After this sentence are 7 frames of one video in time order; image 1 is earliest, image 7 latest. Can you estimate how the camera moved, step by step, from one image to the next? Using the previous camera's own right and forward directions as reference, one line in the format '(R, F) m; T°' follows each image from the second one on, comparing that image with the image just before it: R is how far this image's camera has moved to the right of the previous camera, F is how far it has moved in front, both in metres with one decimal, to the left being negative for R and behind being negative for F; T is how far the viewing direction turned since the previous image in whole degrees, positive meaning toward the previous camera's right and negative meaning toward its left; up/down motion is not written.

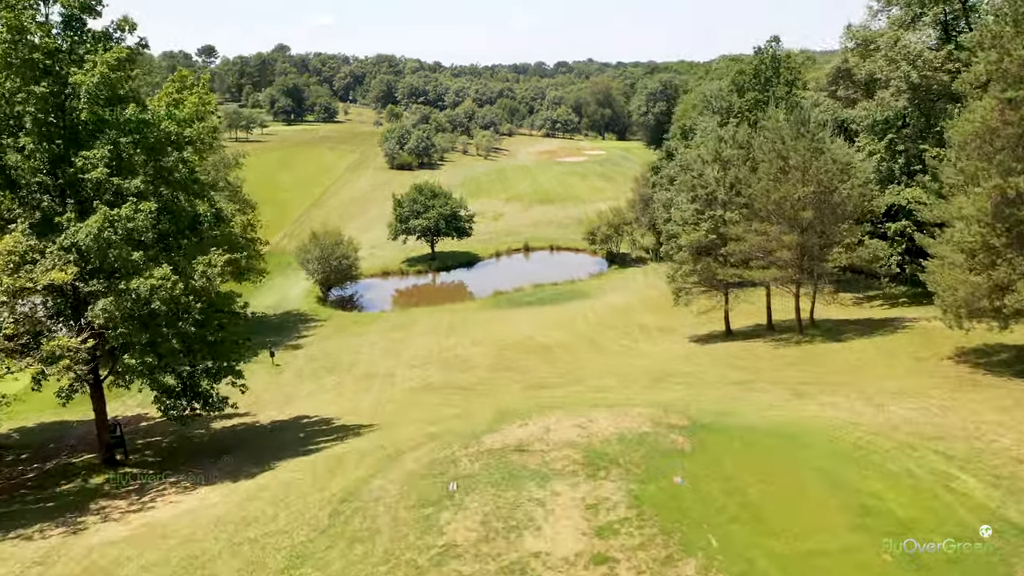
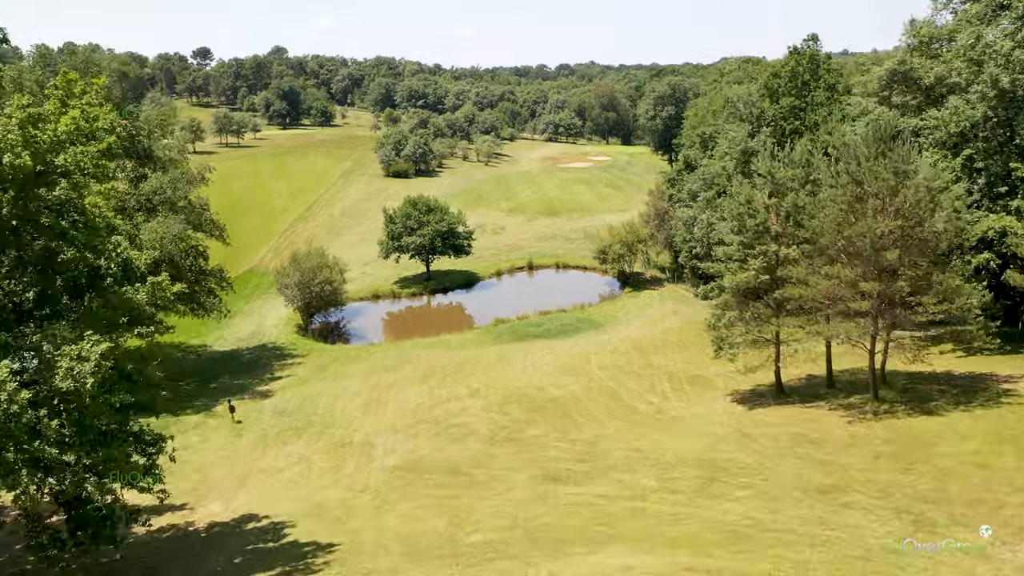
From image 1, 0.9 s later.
(-0.1, +5.5) m; 0°
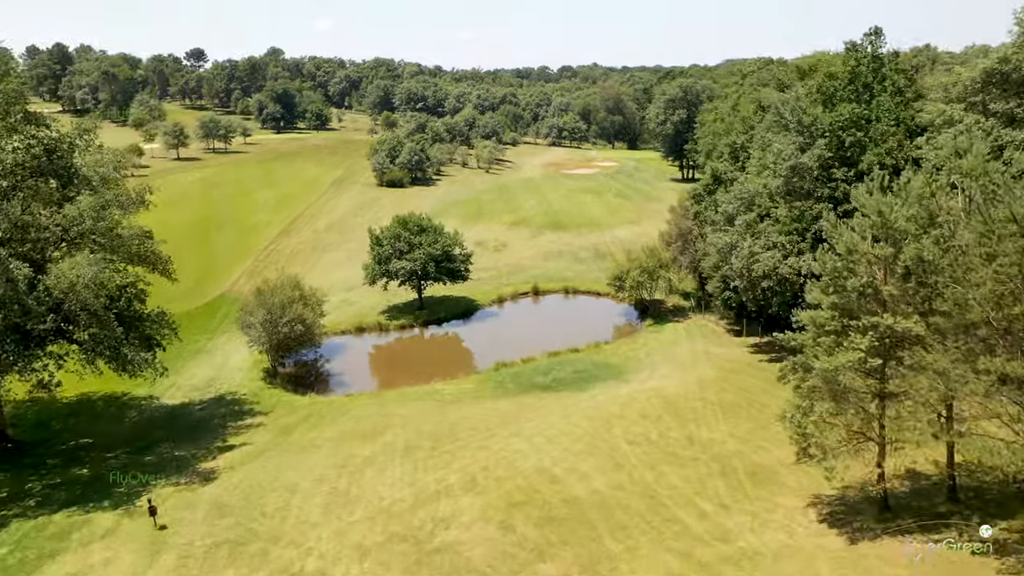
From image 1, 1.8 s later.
(-0.1, +6.8) m; 0°
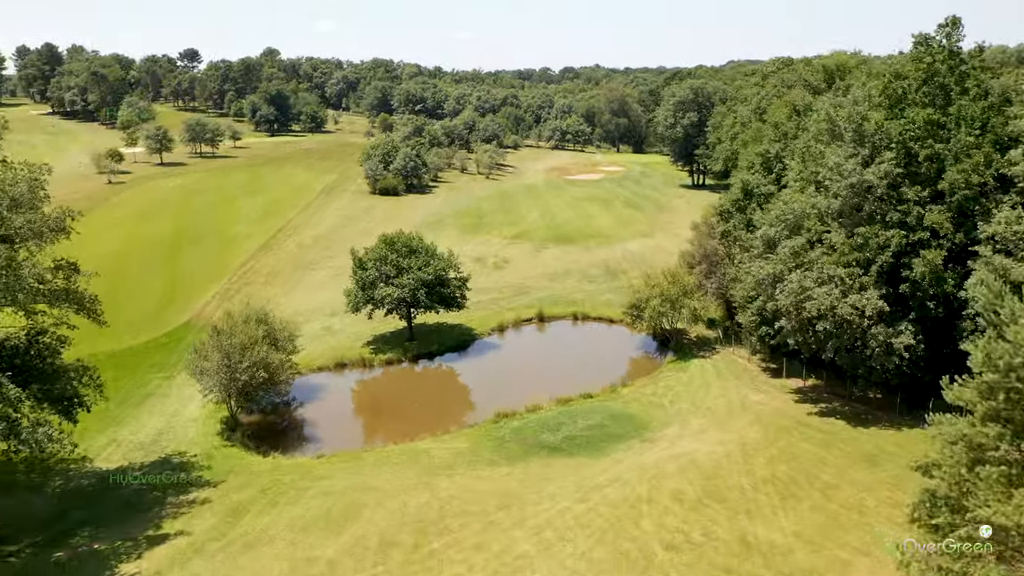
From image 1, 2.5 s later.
(-0.1, +6.0) m; 0°
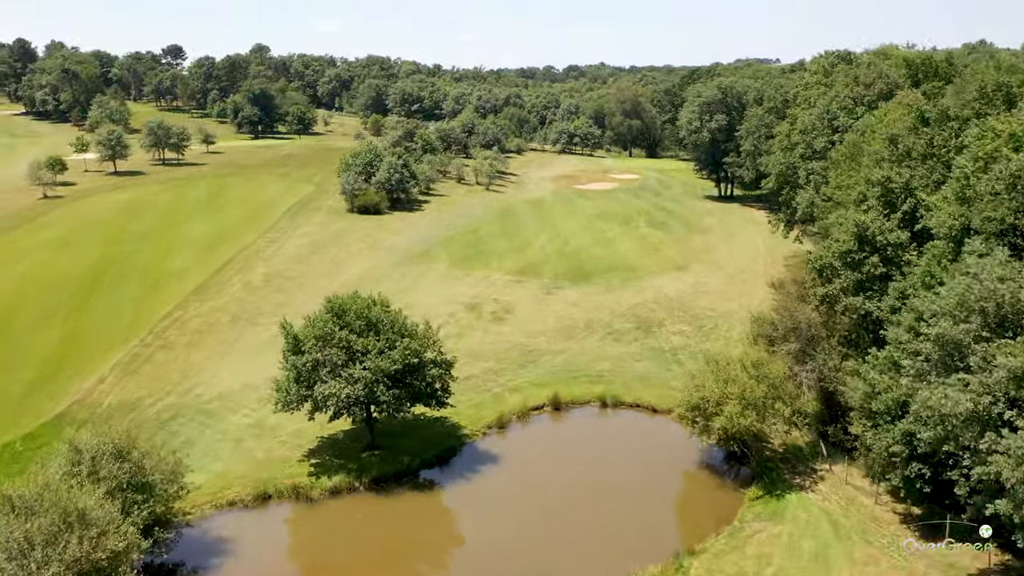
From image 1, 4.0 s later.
(-0.1, +13.7) m; 0°
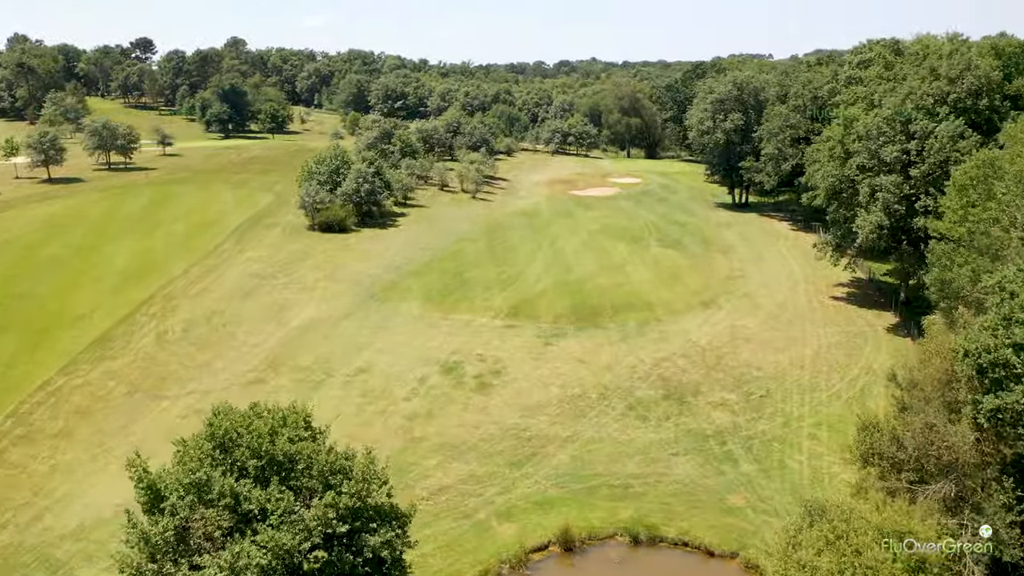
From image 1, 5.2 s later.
(0.0, +11.2) m; +1°
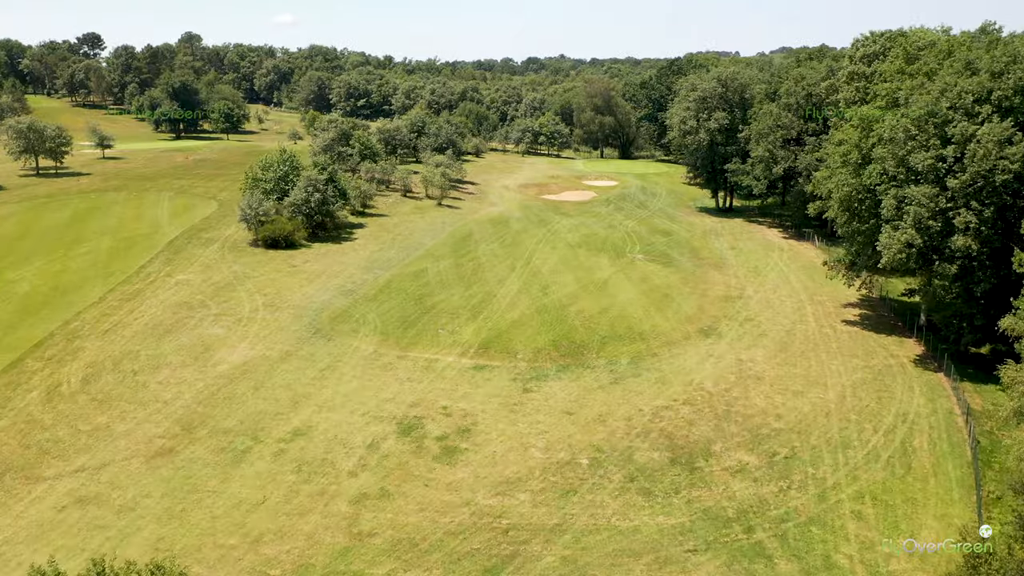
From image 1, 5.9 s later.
(0.0, +6.7) m; +2°
